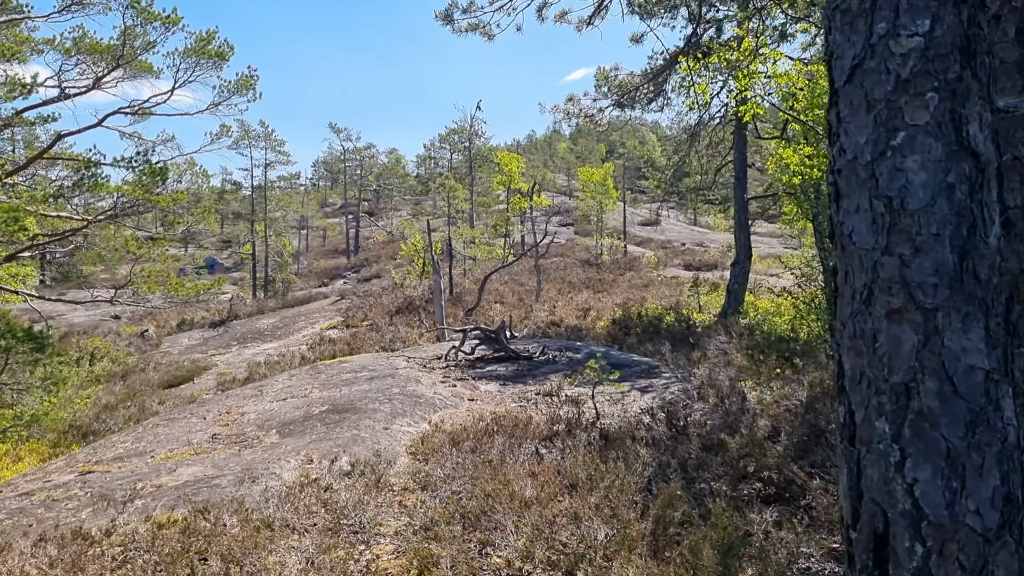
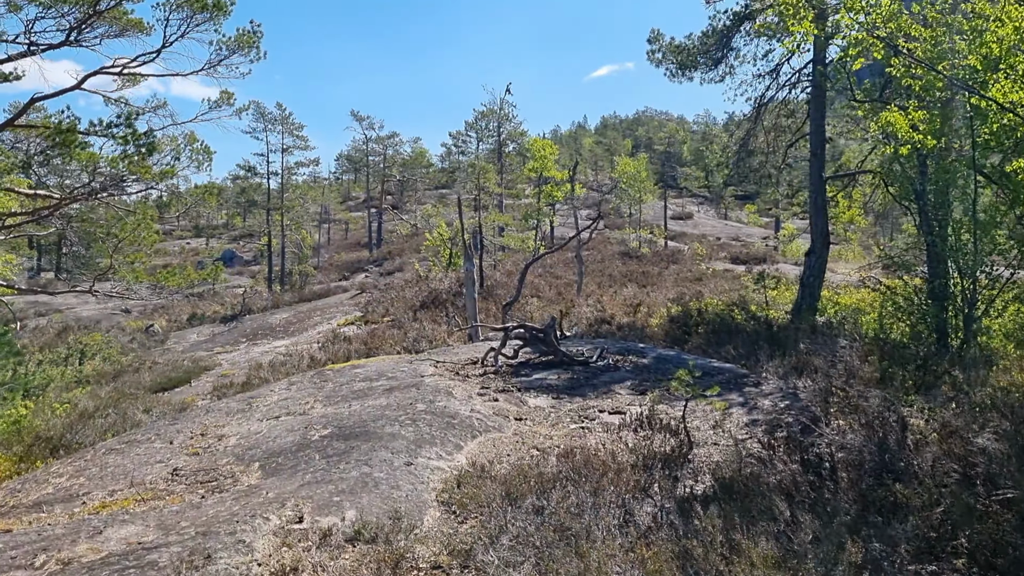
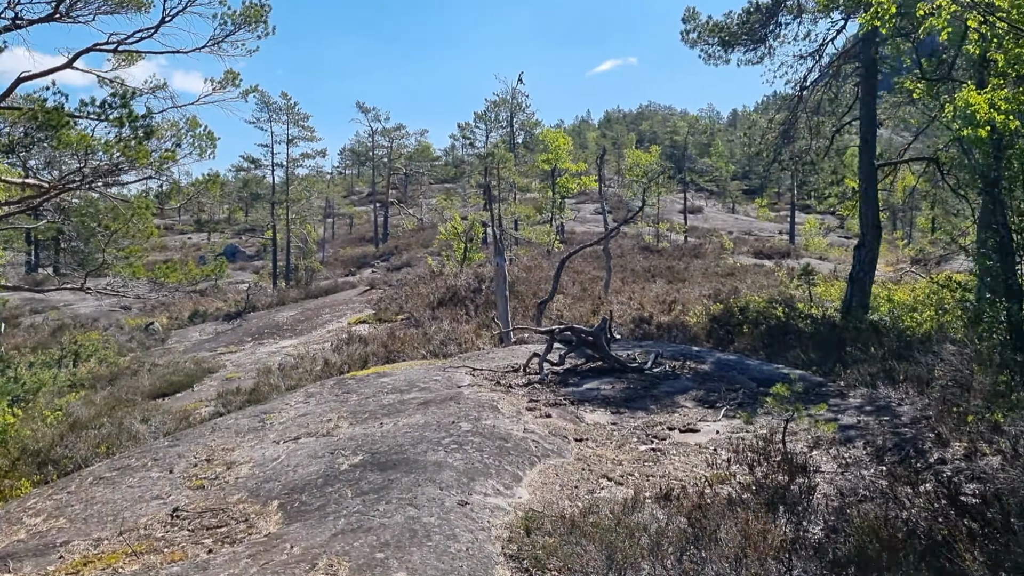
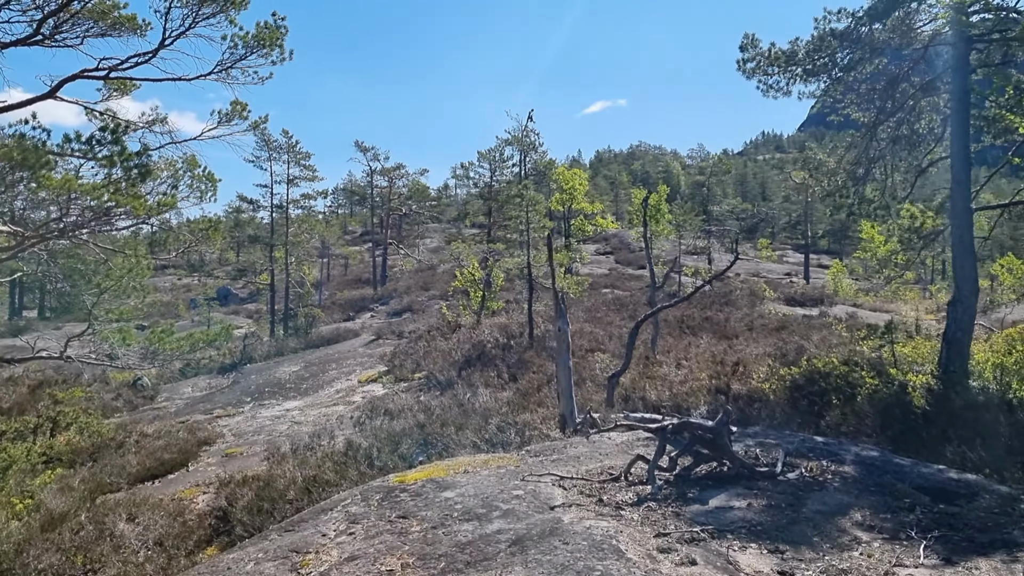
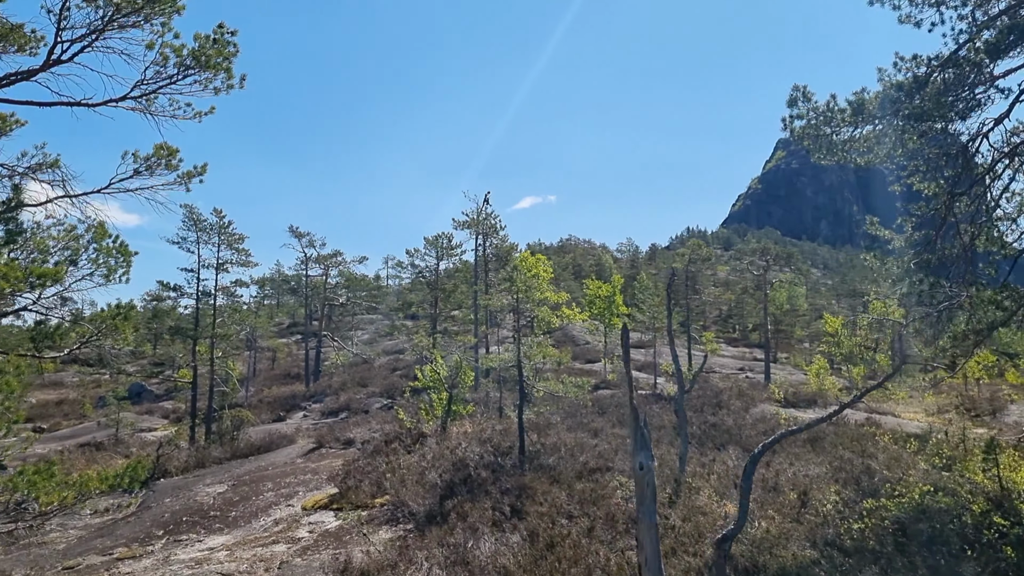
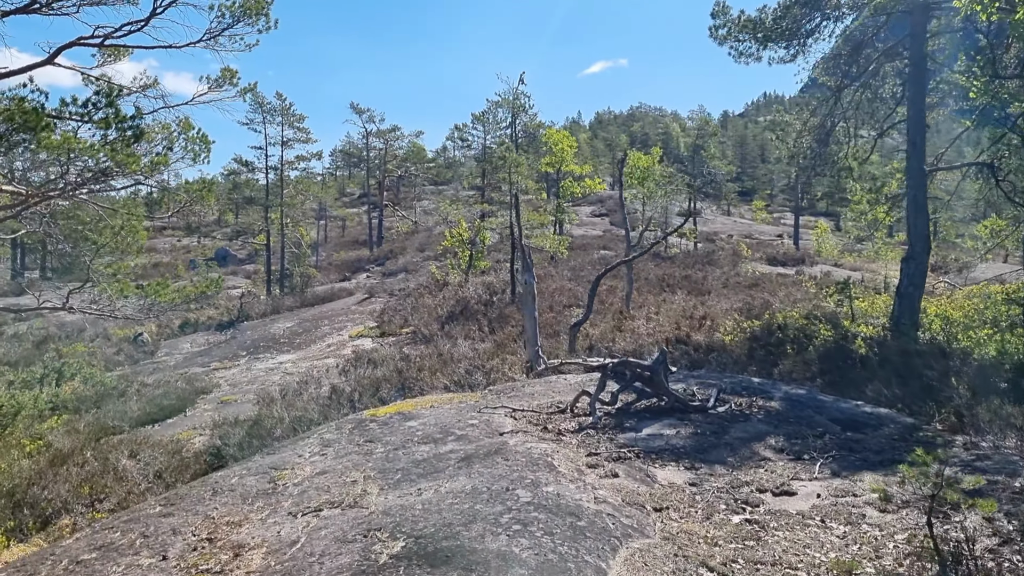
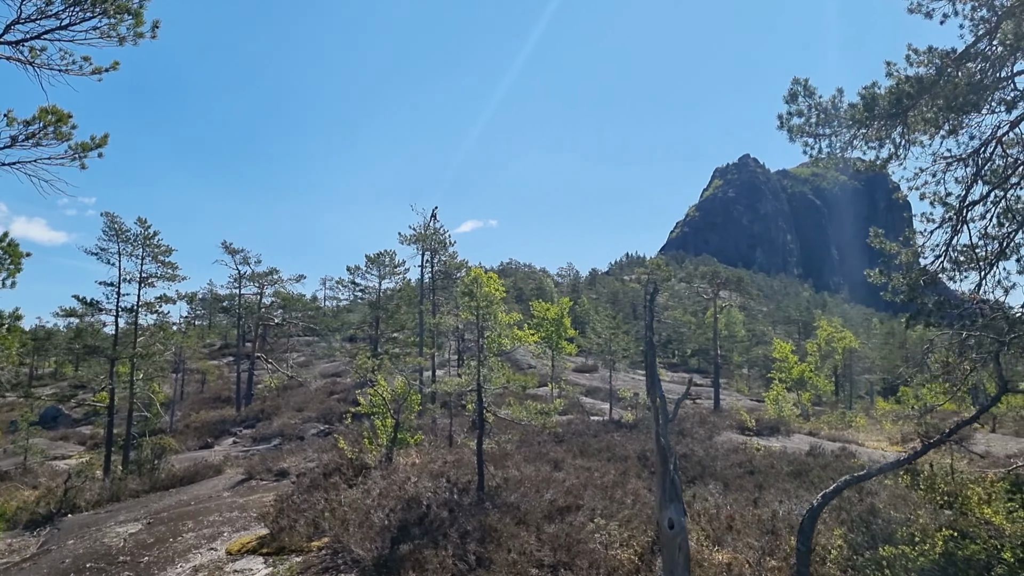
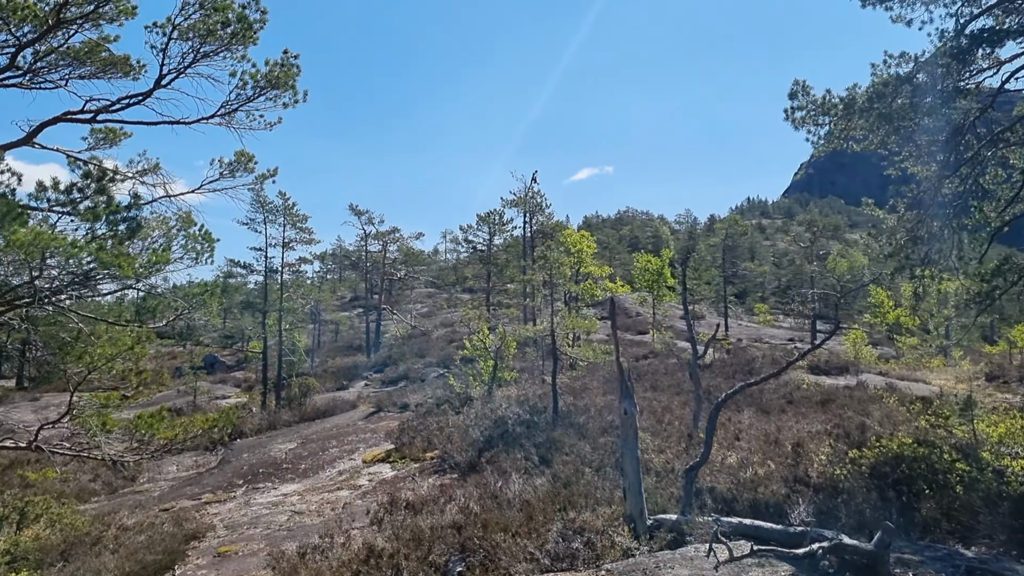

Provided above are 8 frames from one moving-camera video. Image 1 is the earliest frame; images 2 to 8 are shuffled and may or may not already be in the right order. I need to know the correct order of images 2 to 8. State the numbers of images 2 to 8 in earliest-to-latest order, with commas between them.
2, 3, 6, 4, 8, 5, 7
